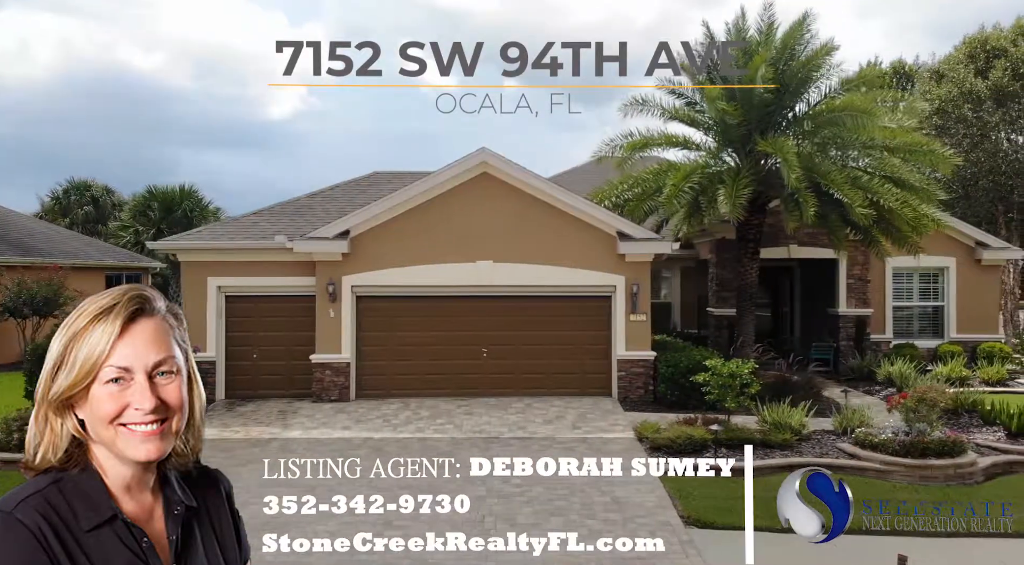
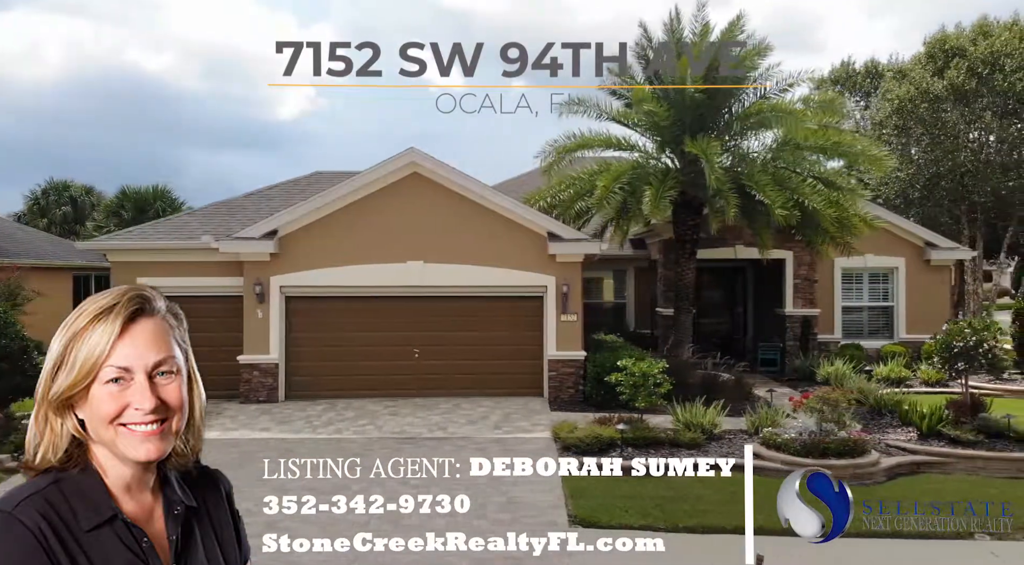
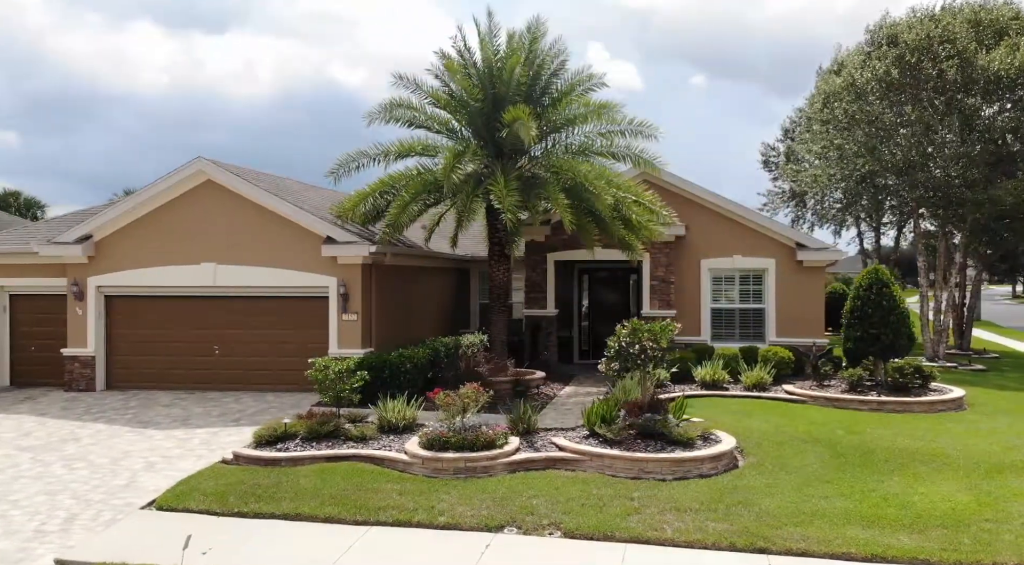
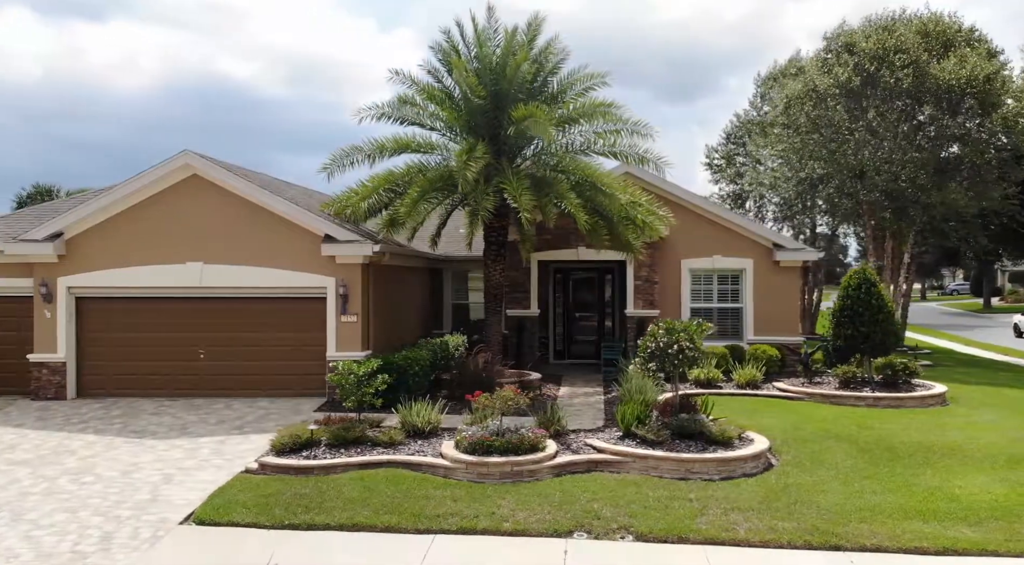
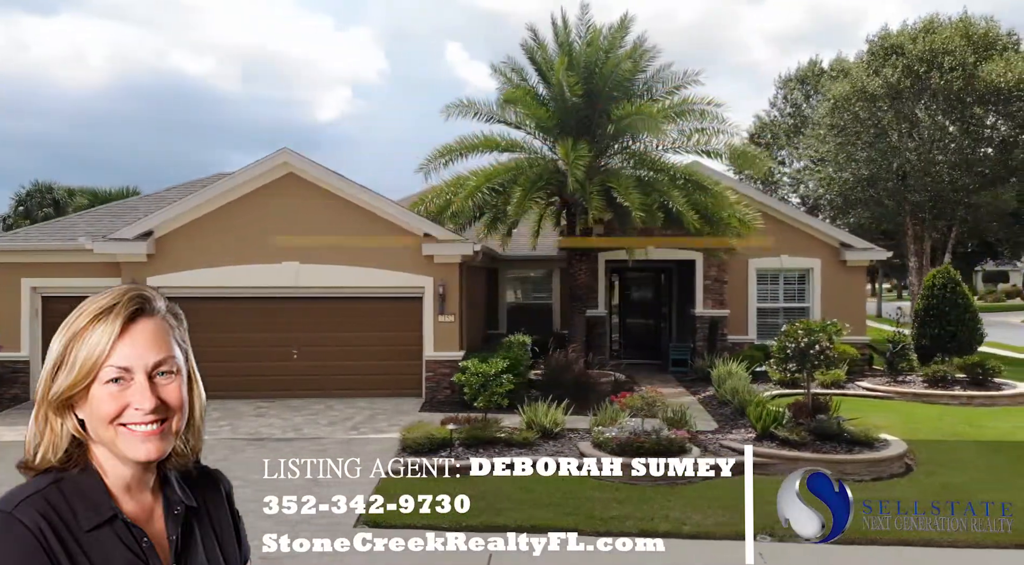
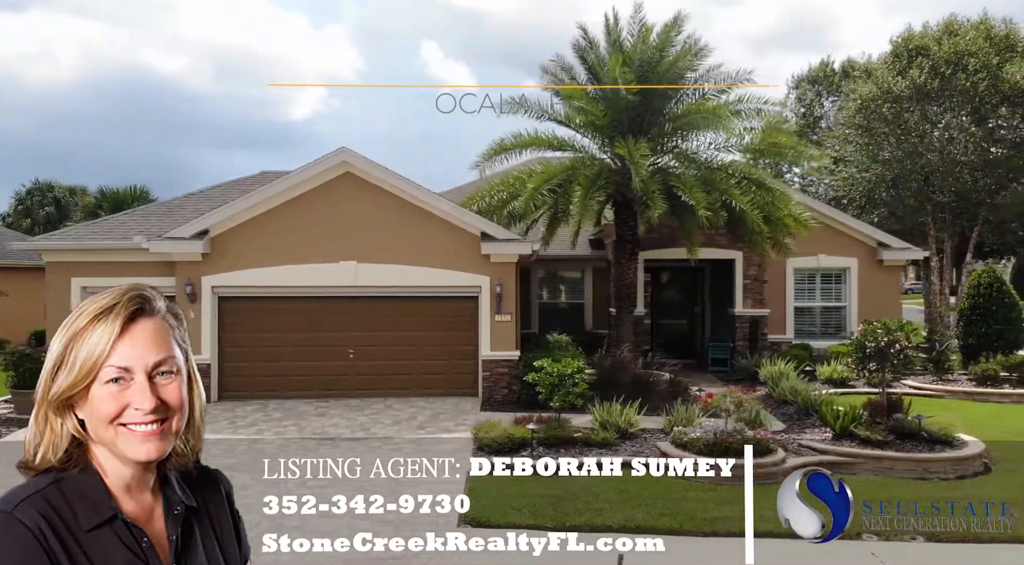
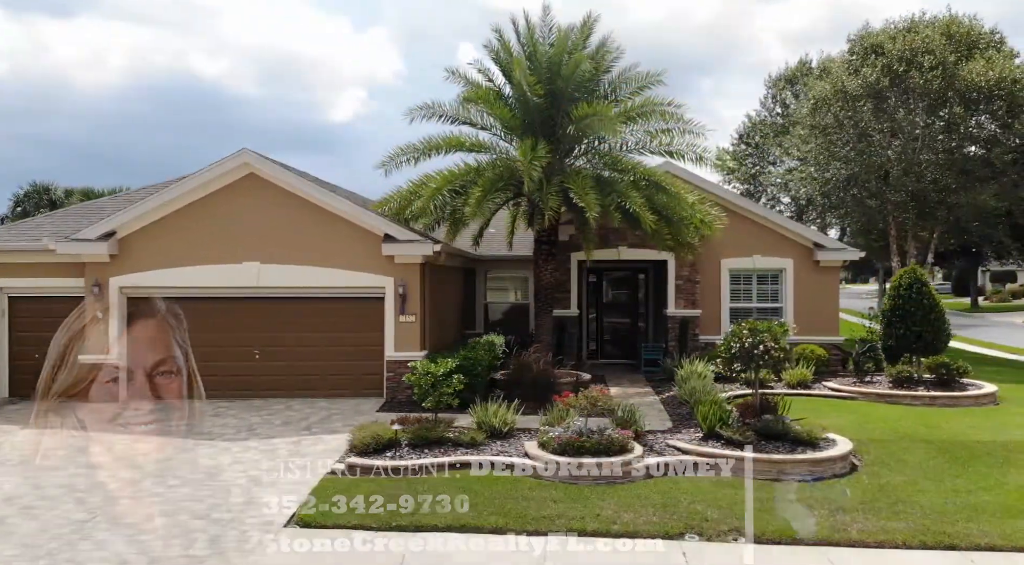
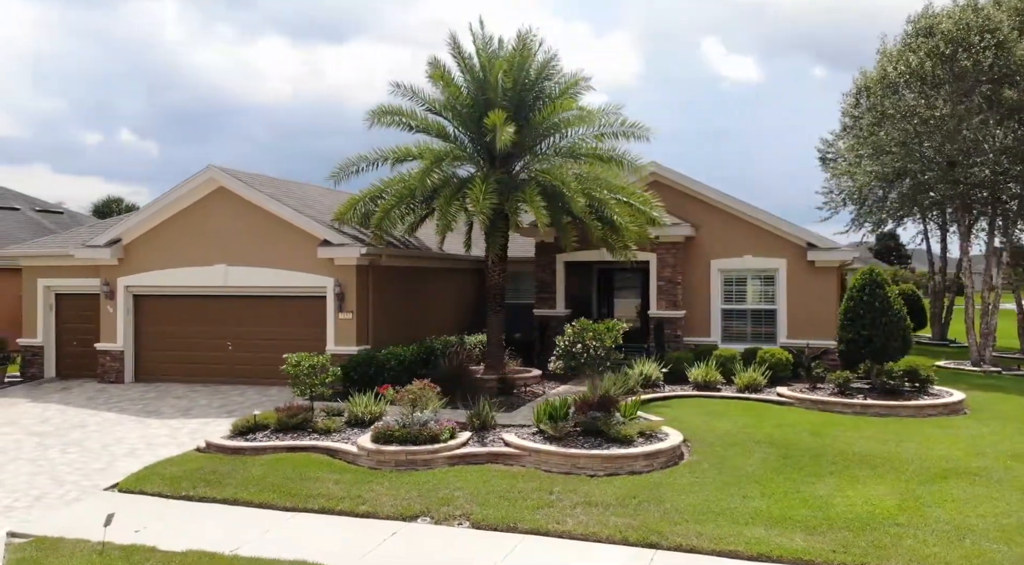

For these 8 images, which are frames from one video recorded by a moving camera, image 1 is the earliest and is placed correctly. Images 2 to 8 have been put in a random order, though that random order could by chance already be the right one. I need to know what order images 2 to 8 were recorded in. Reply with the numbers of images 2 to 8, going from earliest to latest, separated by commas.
2, 6, 5, 7, 4, 3, 8
